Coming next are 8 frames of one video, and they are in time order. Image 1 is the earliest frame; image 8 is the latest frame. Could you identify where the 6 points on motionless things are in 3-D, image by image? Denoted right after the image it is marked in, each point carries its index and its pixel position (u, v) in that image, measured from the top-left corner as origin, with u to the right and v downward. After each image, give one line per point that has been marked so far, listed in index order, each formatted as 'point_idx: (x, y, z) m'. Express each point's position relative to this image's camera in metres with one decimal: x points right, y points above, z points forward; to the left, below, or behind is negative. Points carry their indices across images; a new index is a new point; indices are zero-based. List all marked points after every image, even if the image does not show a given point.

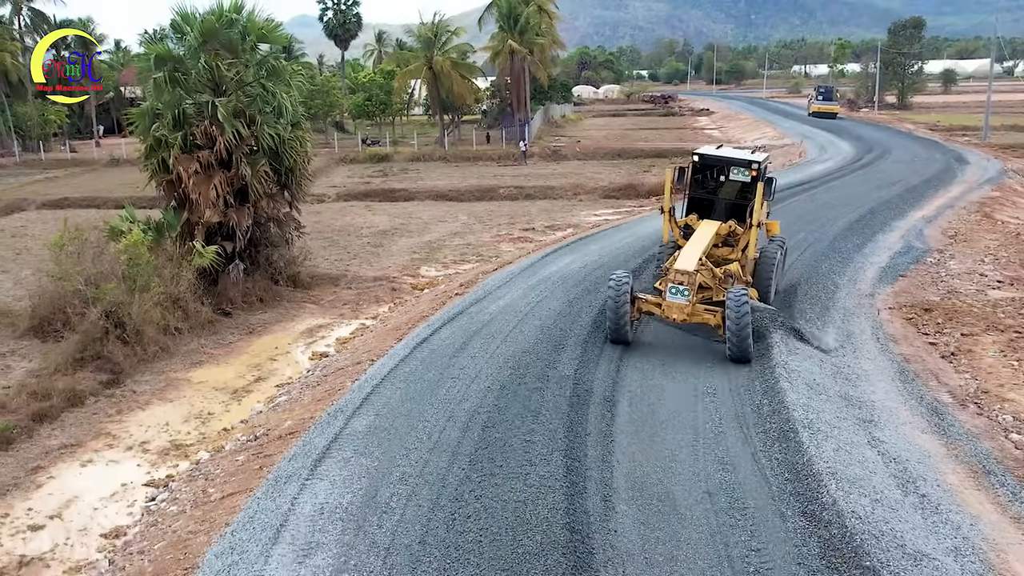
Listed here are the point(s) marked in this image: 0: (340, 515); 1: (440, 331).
0: (-1.5, -2.0, +7.3) m
1: (-1.1, -0.6, +12.5) m
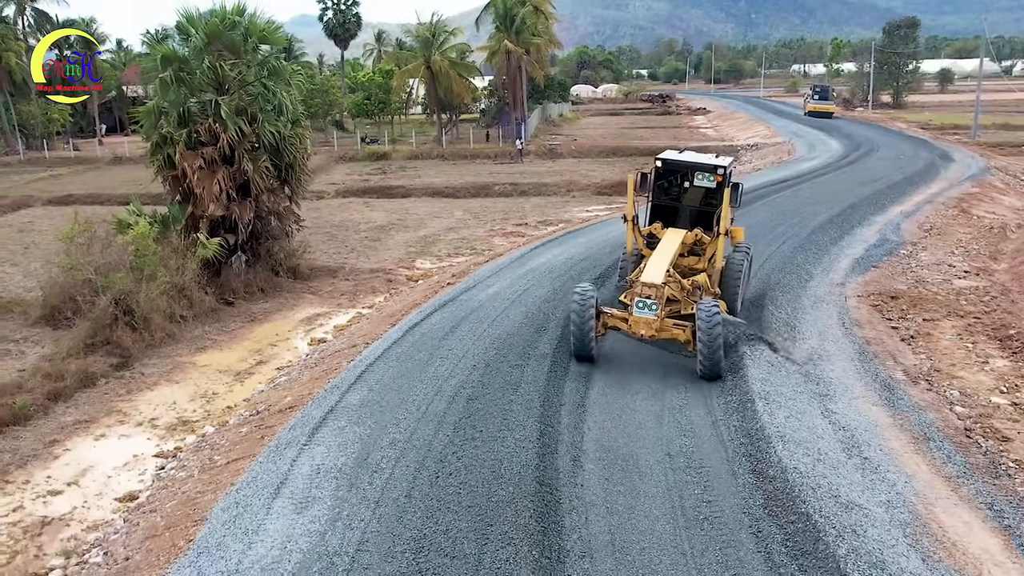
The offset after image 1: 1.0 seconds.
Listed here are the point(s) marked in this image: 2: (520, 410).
0: (-1.8, -1.8, +8.0) m
1: (-1.3, -0.4, +13.3) m
2: (+0.1, -1.3, +9.2) m
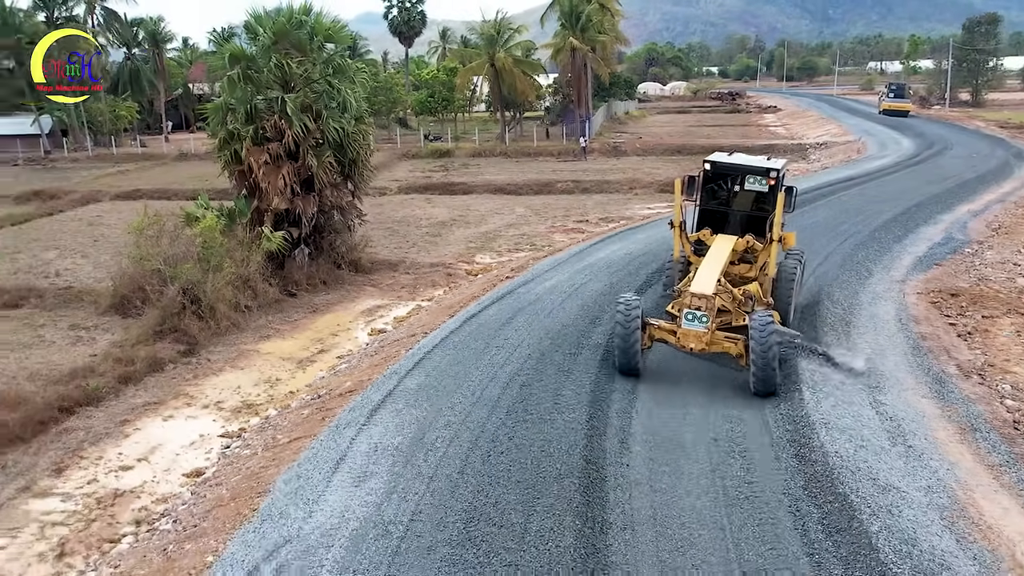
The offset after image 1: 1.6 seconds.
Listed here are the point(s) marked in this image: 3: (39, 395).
0: (-1.3, -1.7, +8.2) m
1: (-0.4, -0.3, +13.4) m
2: (+0.7, -1.3, +9.2) m
3: (-7.2, -1.7, +11.4) m
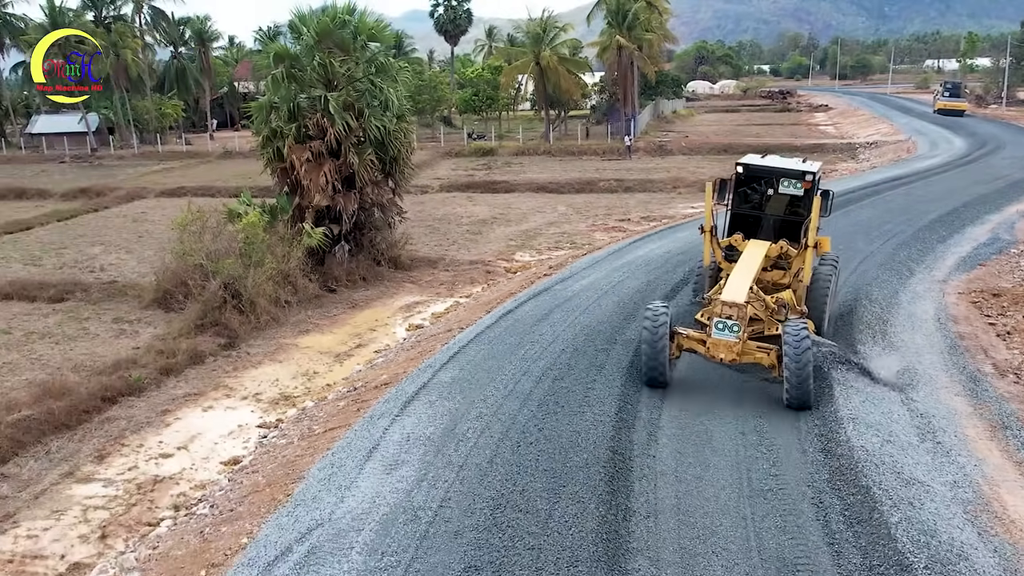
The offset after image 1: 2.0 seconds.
0: (-1.0, -1.7, +8.3) m
1: (+0.2, -0.3, +13.4) m
2: (+1.0, -1.3, +9.2) m
3: (-6.7, -1.5, +11.9) m
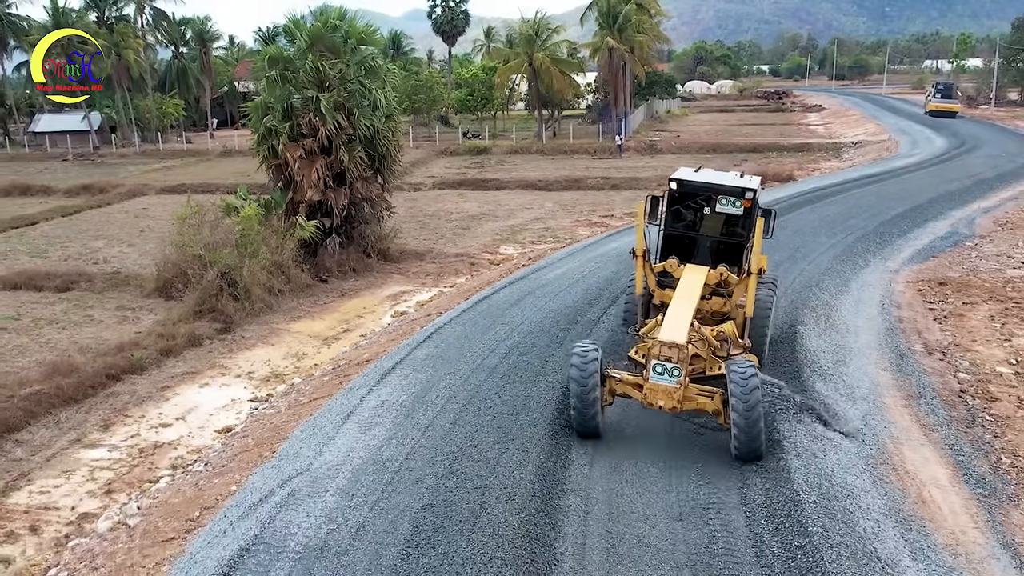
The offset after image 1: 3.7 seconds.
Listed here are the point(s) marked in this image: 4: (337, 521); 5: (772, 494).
0: (-1.5, -1.4, +9.3) m
1: (-0.3, -0.1, +14.4) m
2: (+0.6, -1.1, +10.2) m
3: (-7.1, -1.3, +12.9) m
4: (-1.6, -2.1, +7.0) m
5: (+2.4, -1.9, +7.0) m
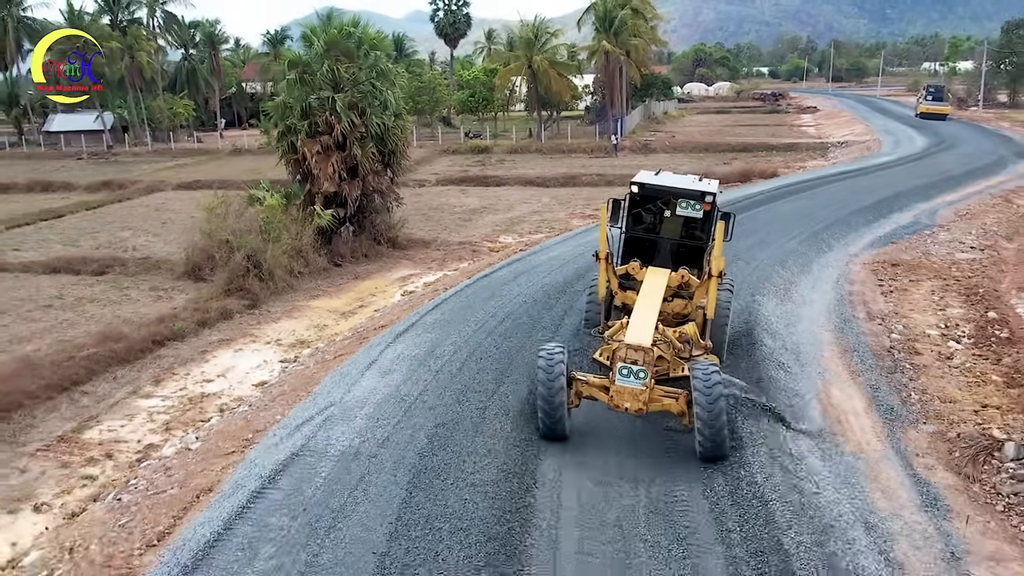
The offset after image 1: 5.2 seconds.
0: (-1.5, -1.0, +11.0) m
1: (-0.3, +0.4, +16.1) m
2: (+0.5, -0.6, +11.9) m
3: (-7.2, -0.8, +14.6) m
4: (-1.6, -1.7, +8.7) m
5: (+2.3, -1.5, +8.7) m
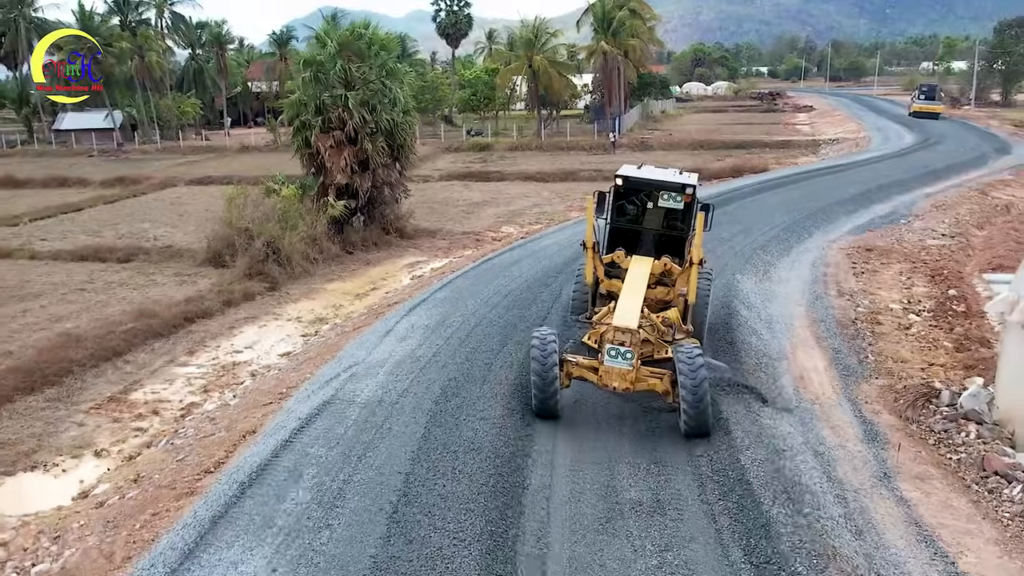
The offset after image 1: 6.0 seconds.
0: (-1.5, -0.6, +12.3) m
1: (-0.3, +0.8, +17.4) m
2: (+0.6, -0.2, +13.2) m
3: (-7.2, -0.5, +15.9) m
4: (-1.6, -1.3, +10.0) m
5: (+2.4, -1.1, +10.0) m
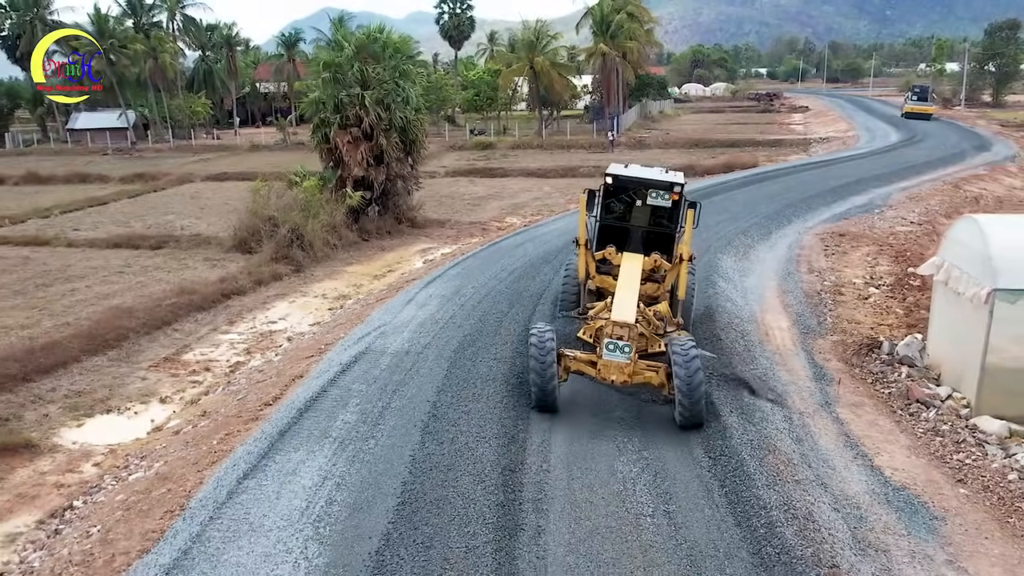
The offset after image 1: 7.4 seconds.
0: (-1.4, -0.2, +14.0) m
1: (-0.2, +1.2, +19.1) m
2: (+0.7, +0.2, +14.9) m
3: (-7.0, 0.0, +17.6) m
4: (-1.5, -0.8, +11.7) m
5: (+2.5, -0.6, +11.7) m
